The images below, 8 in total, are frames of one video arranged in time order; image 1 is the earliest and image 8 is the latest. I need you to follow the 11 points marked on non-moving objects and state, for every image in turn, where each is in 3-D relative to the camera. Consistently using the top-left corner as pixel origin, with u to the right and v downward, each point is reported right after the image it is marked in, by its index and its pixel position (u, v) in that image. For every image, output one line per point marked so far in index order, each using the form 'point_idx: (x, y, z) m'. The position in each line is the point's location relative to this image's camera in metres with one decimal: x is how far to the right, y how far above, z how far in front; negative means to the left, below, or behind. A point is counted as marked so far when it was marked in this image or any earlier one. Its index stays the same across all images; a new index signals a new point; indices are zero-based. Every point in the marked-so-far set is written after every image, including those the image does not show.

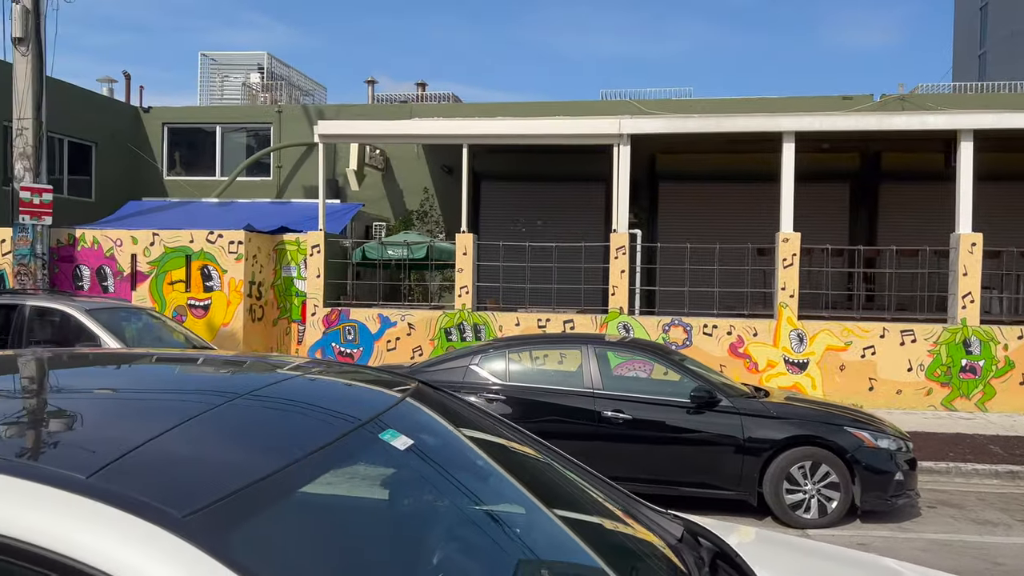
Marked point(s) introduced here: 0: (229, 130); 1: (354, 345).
0: (-6.7, +3.7, +19.2) m
1: (-2.4, -0.9, +12.3) m
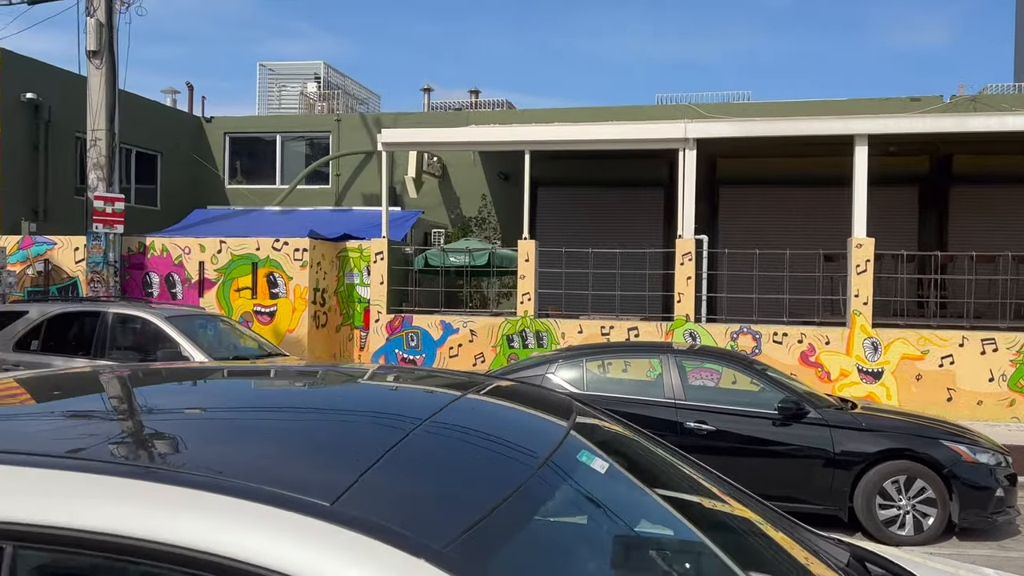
0: (-5.3, +3.5, +19.5) m
1: (-1.5, -1.0, +12.3) m
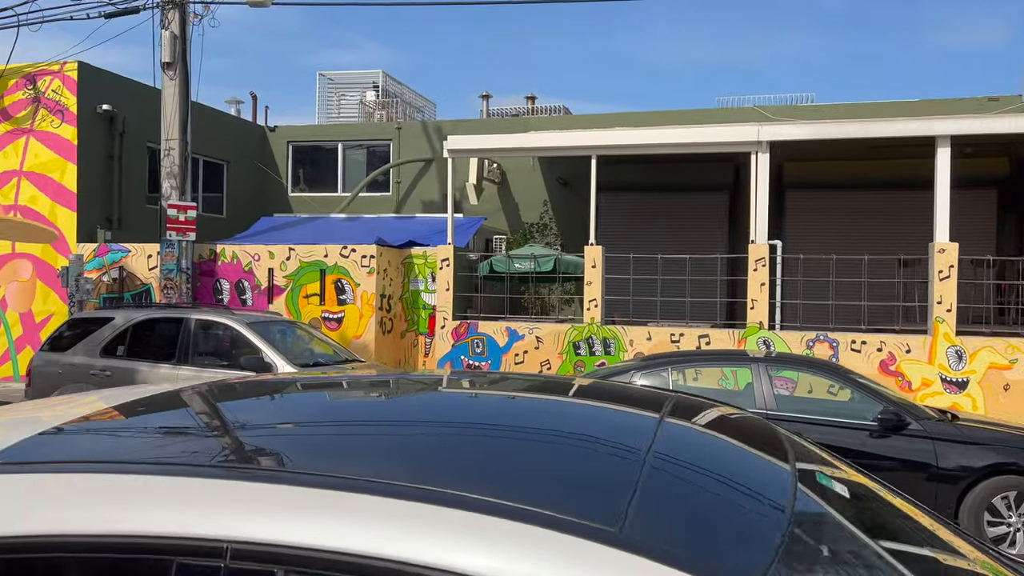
0: (-3.9, +3.4, +19.7) m
1: (-0.5, -1.1, +12.3) m
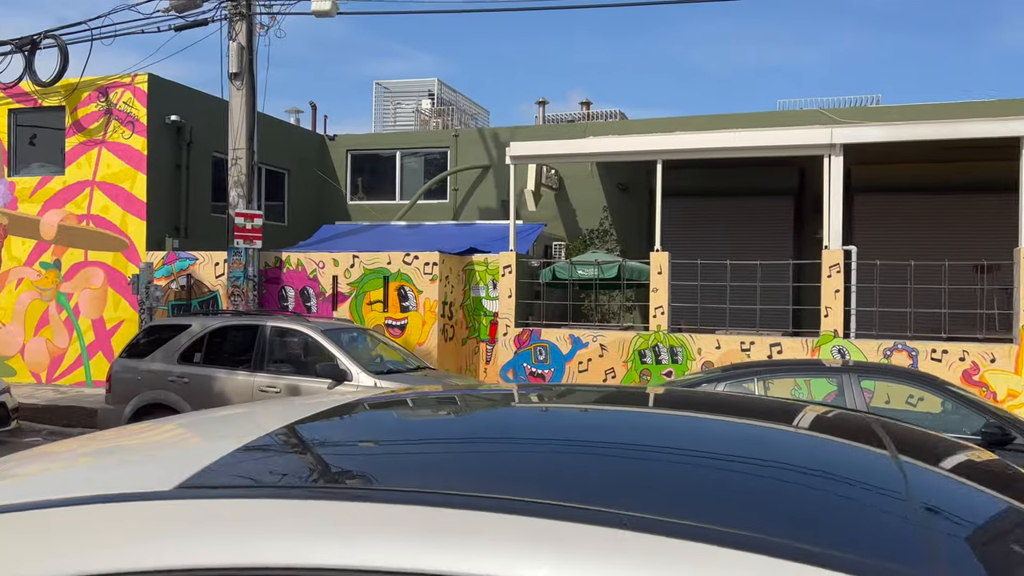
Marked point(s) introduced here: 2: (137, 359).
0: (-2.5, +3.2, +19.8) m
1: (+0.5, -1.2, +12.2) m
2: (-3.8, -0.7, +8.3) m
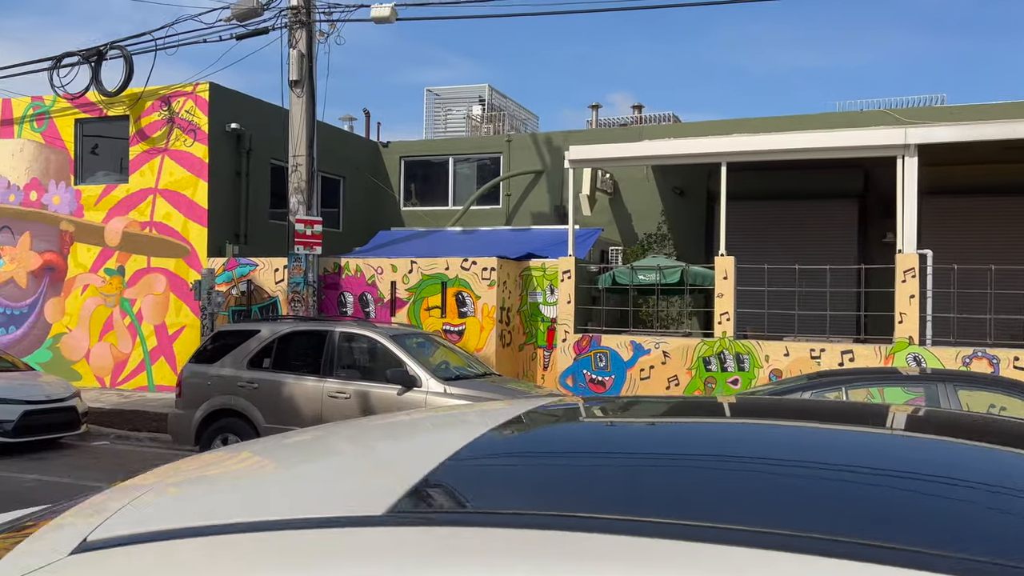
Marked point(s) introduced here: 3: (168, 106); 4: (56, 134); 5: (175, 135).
0: (-1.3, +3.1, +19.7) m
1: (+1.4, -1.2, +12.0) m
2: (-3.1, -0.8, +8.4) m
3: (-6.3, +3.3, +14.9) m
4: (-8.8, +3.0, +15.8) m
5: (-6.1, +2.8, +14.8) m
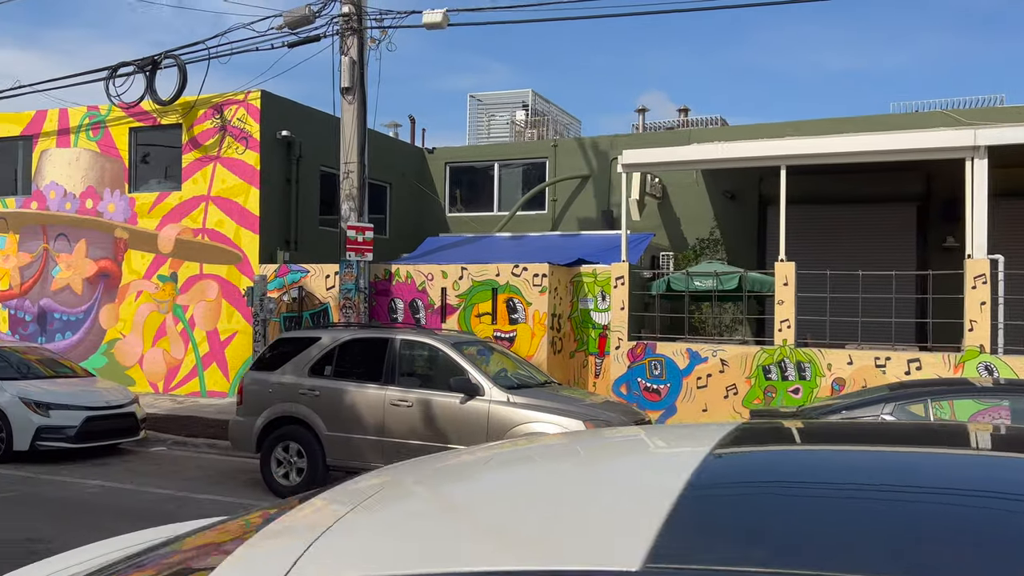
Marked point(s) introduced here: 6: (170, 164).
0: (-0.2, +2.9, +19.7) m
1: (+2.2, -1.3, +11.8) m
2: (-2.5, -0.9, +8.4) m
3: (-5.4, +3.2, +15.0) m
4: (-7.9, +2.9, +16.1) m
5: (-5.2, +2.6, +14.9) m
6: (-6.6, +2.4, +15.8) m
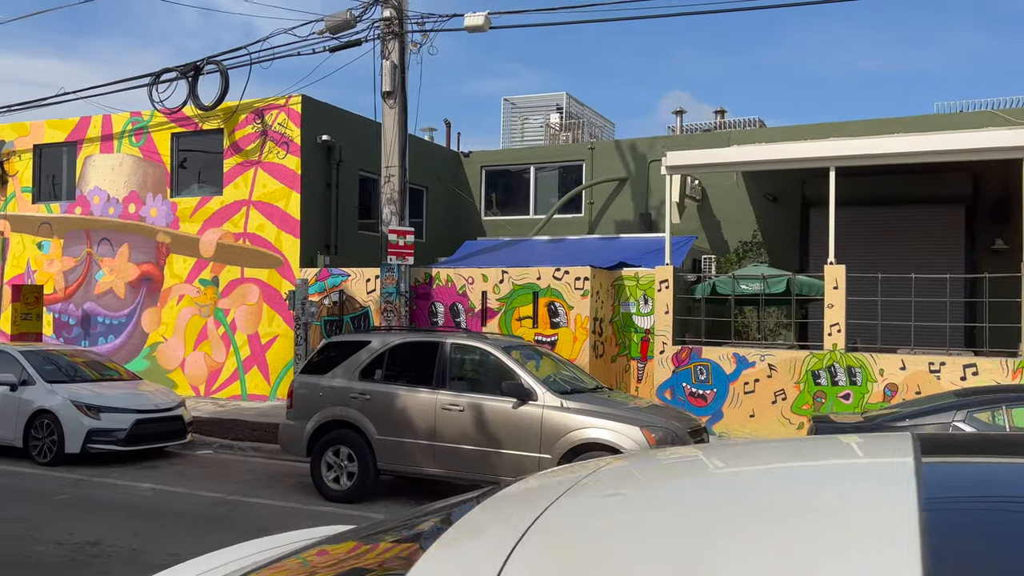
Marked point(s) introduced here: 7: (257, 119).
0: (+0.7, +2.8, +19.6) m
1: (+2.8, -1.4, +11.6) m
2: (-2.0, -0.9, +8.3) m
3: (-4.6, +3.1, +15.1) m
4: (-7.1, +2.8, +16.3) m
5: (-4.5, +2.6, +15.0) m
6: (-5.9, +2.3, +15.9) m
7: (-4.7, +3.1, +15.2) m
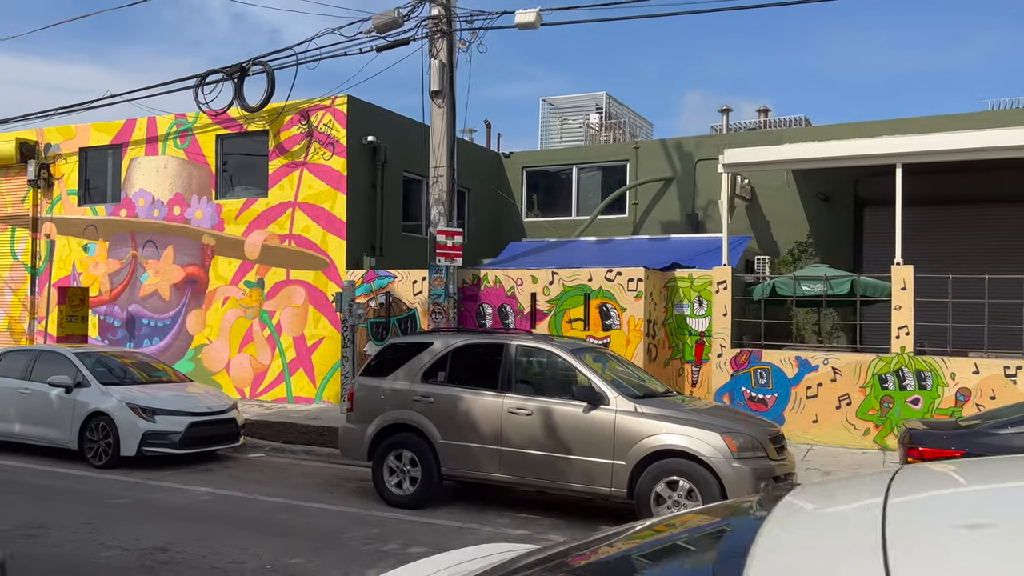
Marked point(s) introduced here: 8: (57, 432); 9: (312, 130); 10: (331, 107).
0: (+1.7, +2.8, +19.3) m
1: (+3.5, -1.4, +11.3) m
2: (-1.3, -0.9, +8.2) m
3: (-3.8, +3.1, +15.0) m
4: (-6.2, +2.7, +16.2) m
5: (-3.6, +2.5, +14.9) m
6: (-5.0, +2.3, +15.9) m
7: (-3.9, +3.1, +15.1) m
8: (-5.5, -1.7, +9.9) m
9: (-3.7, +2.9, +15.0) m
10: (-3.3, +3.3, +14.8) m
